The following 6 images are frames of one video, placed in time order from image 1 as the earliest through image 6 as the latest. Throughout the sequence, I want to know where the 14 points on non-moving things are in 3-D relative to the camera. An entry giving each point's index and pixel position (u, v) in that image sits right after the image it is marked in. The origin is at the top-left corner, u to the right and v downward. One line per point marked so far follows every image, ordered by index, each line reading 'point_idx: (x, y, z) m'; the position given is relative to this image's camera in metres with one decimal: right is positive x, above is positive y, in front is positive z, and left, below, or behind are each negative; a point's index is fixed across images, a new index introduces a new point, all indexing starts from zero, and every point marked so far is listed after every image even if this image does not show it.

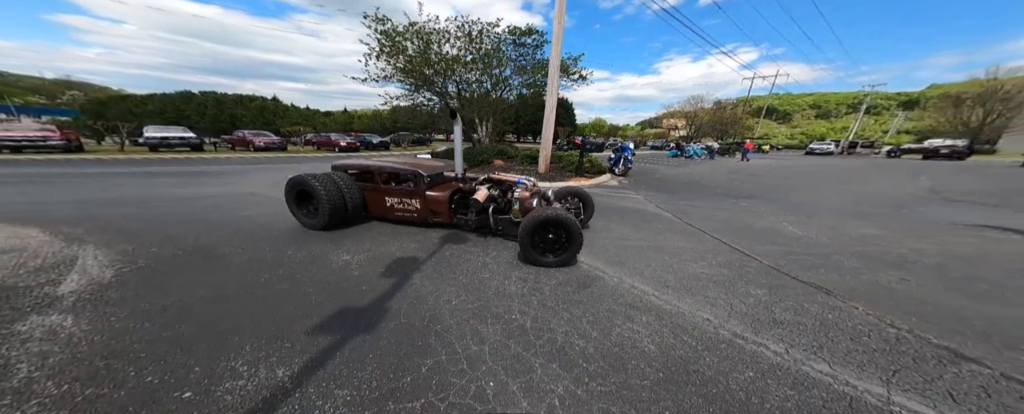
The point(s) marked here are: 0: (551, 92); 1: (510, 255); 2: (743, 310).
0: (+1.1, +3.2, +7.9) m
1: (0.0, -0.5, +2.9) m
2: (+1.7, -0.8, +2.1) m
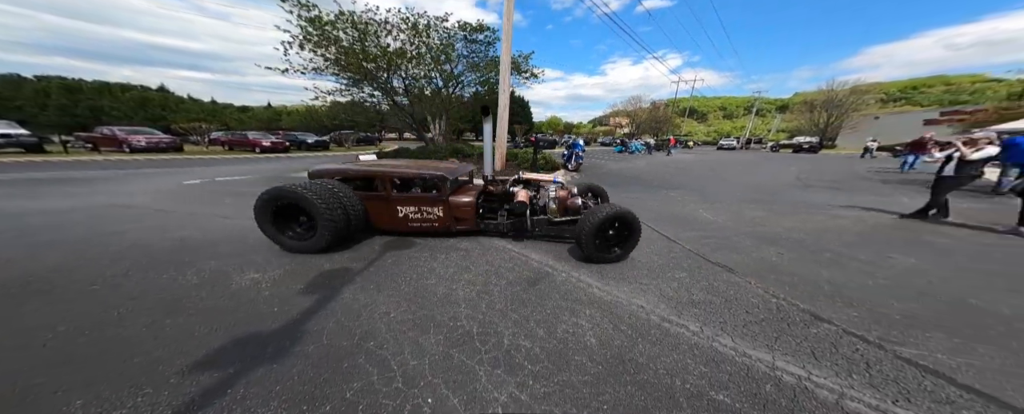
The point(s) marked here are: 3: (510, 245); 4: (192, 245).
0: (-0.5, +3.2, +7.9) m
1: (-0.5, -0.5, +2.8) m
2: (+1.3, -0.7, +2.3) m
3: (-0.1, -0.4, +3.3) m
4: (-3.7, -0.5, +3.2) m
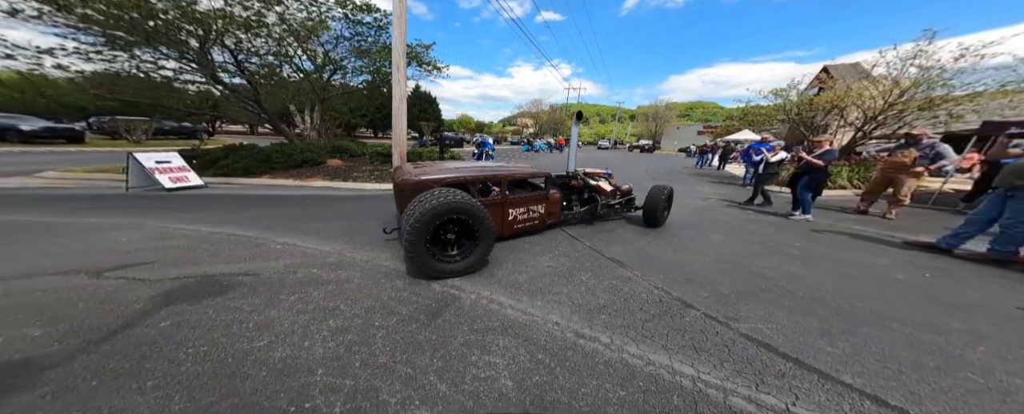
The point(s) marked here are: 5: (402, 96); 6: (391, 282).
0: (-3.0, +3.1, +6.9) m
1: (-1.4, -0.6, +2.1) m
2: (+0.5, -0.8, +2.3) m
3: (-1.1, -0.5, +2.8) m
4: (-4.5, -0.7, +1.5) m
5: (-3.0, +2.8, +7.1) m
6: (-1.0, -0.6, +2.3) m
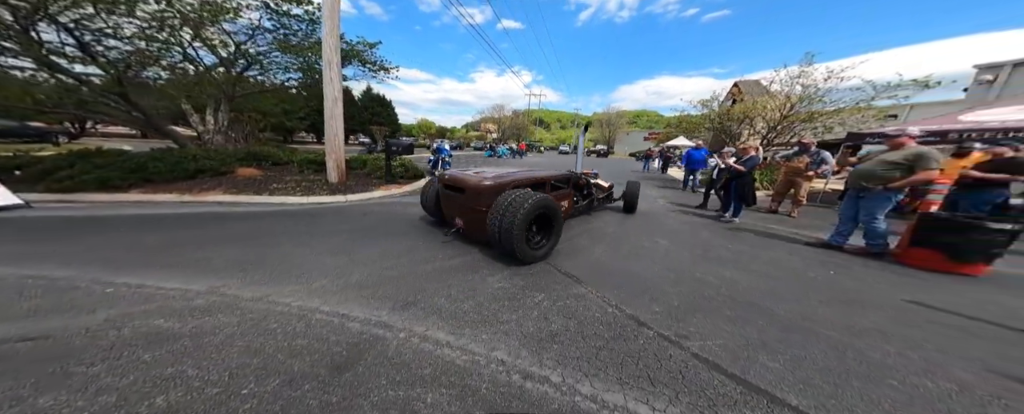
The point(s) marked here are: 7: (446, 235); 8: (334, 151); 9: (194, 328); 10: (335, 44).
0: (-4.1, +2.9, +6.2) m
1: (-1.7, -0.8, +1.7) m
2: (+0.1, -0.9, +2.0) m
3: (-1.6, -0.7, +2.3) m
4: (-4.8, -0.9, +0.6) m
5: (-4.1, +2.6, +6.4) m
6: (-1.4, -0.8, +1.9) m
7: (-1.1, -0.4, +4.0) m
8: (-4.3, +1.3, +6.5) m
9: (-2.0, -0.8, +1.8) m
10: (-3.8, +3.7, +6.2) m
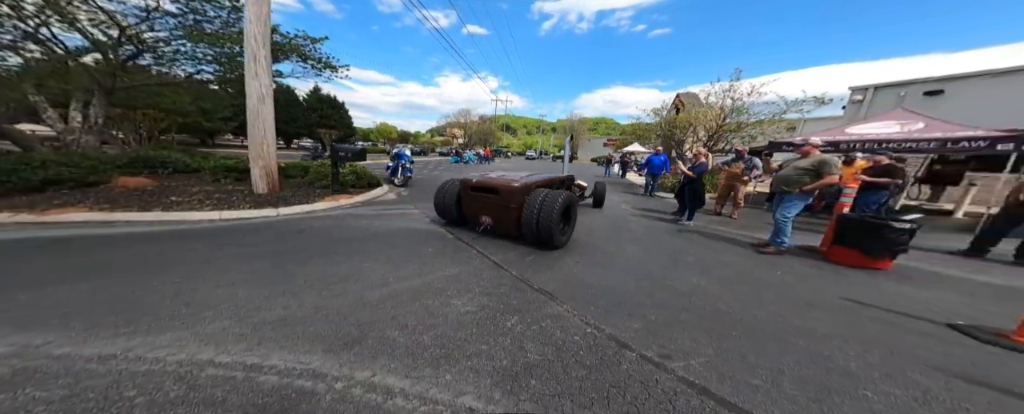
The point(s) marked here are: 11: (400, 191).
0: (-4.8, +2.6, +5.5) m
1: (-1.9, -0.9, +1.2) m
2: (-0.1, -1.0, +1.8) m
3: (-1.8, -0.8, +1.9) m
4: (-4.8, -1.0, -0.2) m
5: (-4.8, +2.3, +5.7) m
6: (-1.6, -0.9, +1.4) m
7: (-1.5, -0.5, +3.6) m
8: (-5.1, +1.1, +5.8) m
9: (-2.2, -0.9, +1.3) m
10: (-4.6, +3.4, +5.5) m
11: (-2.8, +0.4, +6.7) m
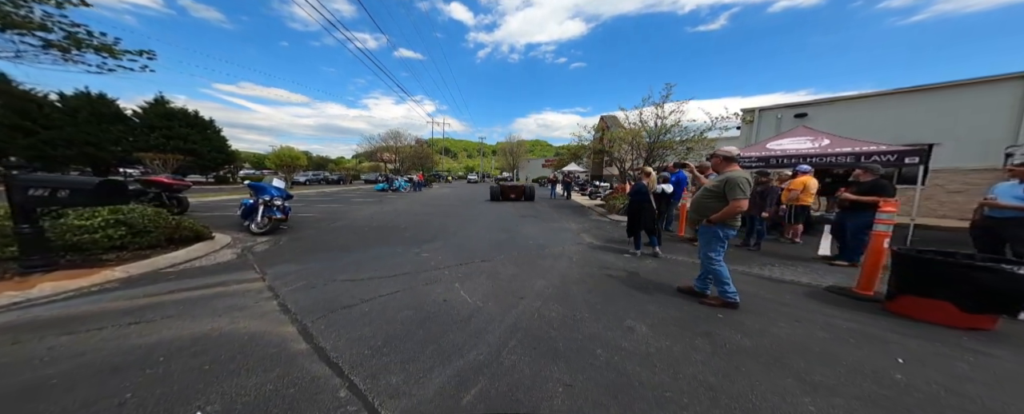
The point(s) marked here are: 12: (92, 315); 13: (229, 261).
0: (-5.8, +1.7, +2.8) m
1: (-1.8, -1.3, -1.1) m
2: (-0.2, -1.3, -0.2) m
3: (-1.9, -1.3, -0.4) m
4: (-4.4, -1.5, -3.1) m
5: (-5.8, +1.3, +2.9) m
6: (-1.6, -1.3, -0.8) m
7: (-1.9, -1.1, +1.3) m
8: (-6.0, +0.1, +2.9) m
9: (-2.1, -1.3, -1.0) m
10: (-5.6, +2.5, +2.9) m
11: (-3.9, -0.5, +4.2) m
12: (-3.2, -0.8, +2.2) m
13: (-3.5, -0.6, +3.6) m
